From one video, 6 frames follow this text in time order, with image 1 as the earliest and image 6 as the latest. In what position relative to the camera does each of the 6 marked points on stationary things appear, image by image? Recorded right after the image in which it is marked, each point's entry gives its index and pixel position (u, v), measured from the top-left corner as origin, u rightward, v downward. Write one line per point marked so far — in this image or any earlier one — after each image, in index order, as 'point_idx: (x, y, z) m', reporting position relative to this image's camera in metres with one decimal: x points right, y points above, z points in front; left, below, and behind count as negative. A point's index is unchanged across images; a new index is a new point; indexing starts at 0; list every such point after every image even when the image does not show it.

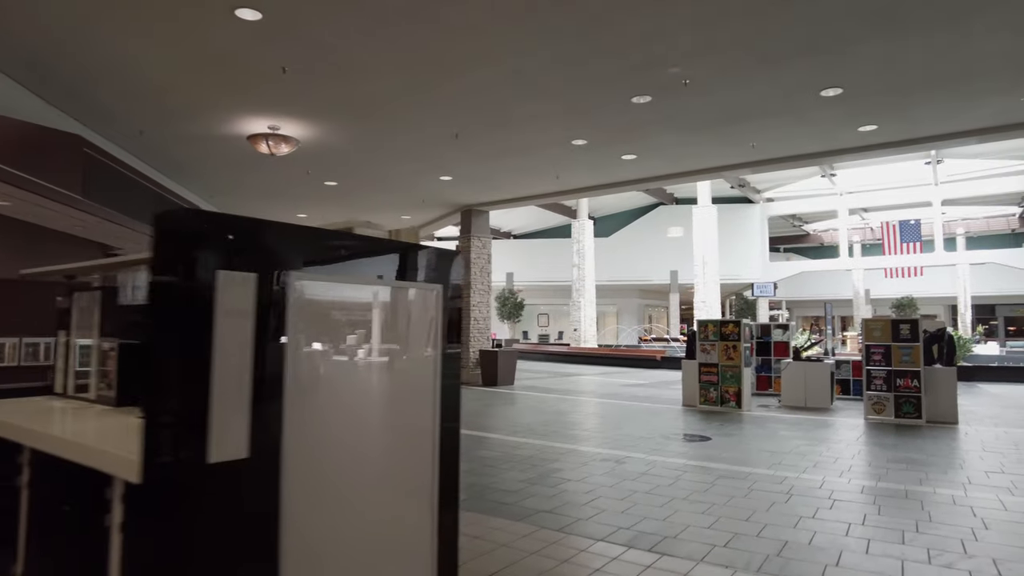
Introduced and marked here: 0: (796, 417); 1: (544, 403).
0: (+3.5, -1.6, +7.9) m
1: (+0.5, -1.8, +10.1) m
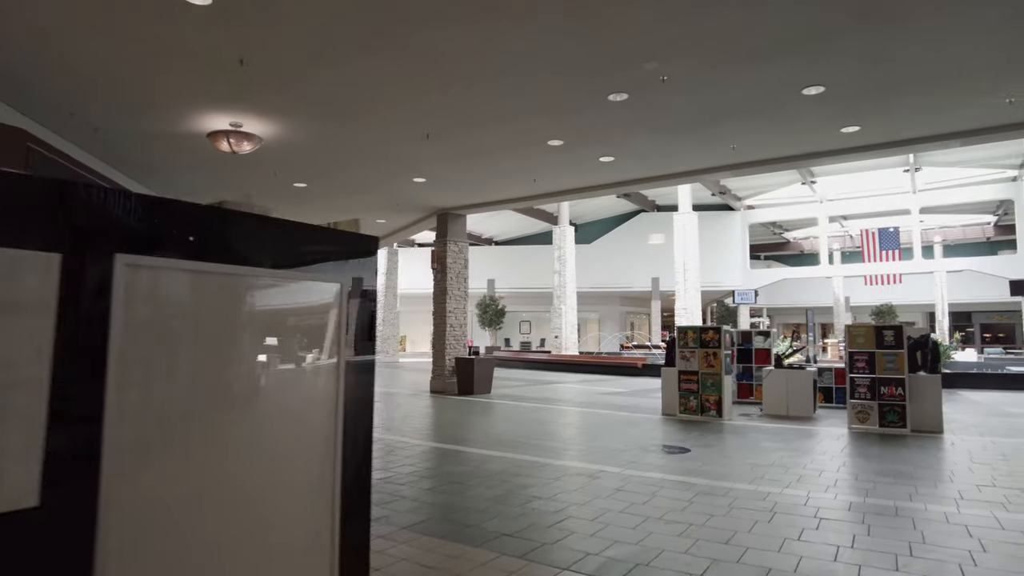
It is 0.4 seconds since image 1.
0: (+3.1, -1.7, +7.7) m
1: (+0.1, -1.9, +9.7) m
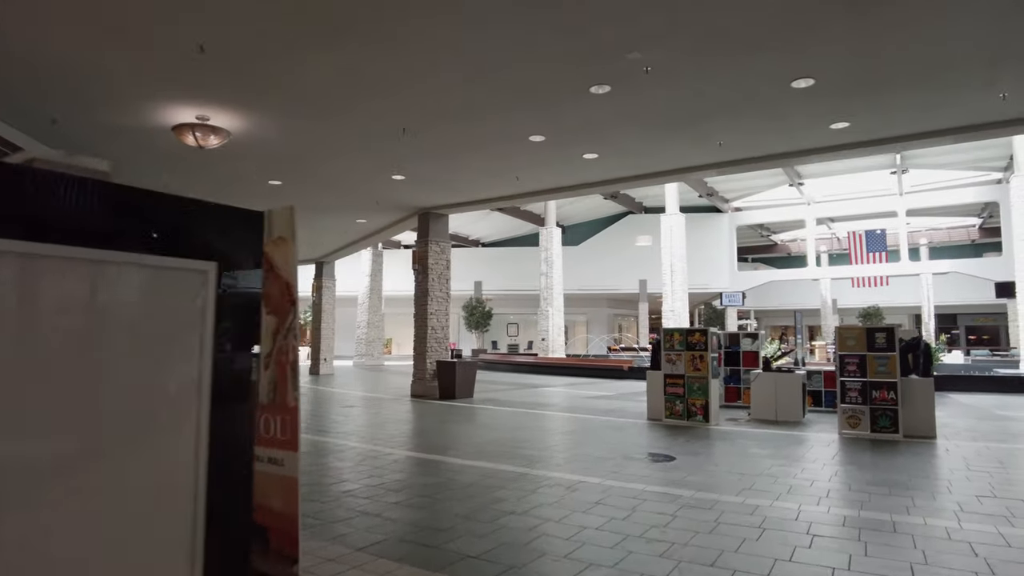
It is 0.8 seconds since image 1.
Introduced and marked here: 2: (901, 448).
0: (+2.9, -1.7, +7.5) m
1: (-0.1, -1.9, +9.4) m
2: (+3.8, -1.6, +6.3) m
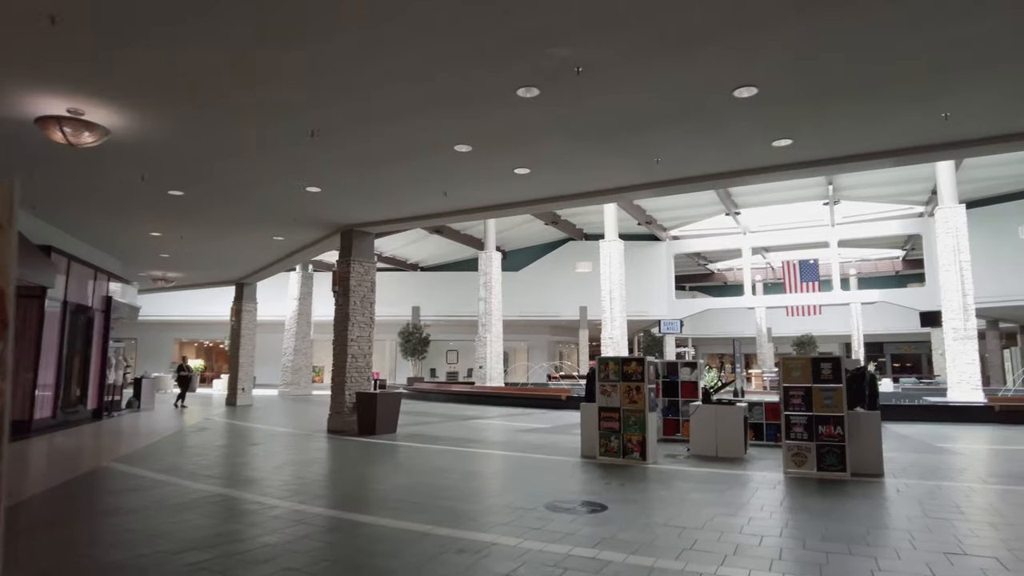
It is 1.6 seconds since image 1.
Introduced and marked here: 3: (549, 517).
0: (+2.1, -1.9, +6.9) m
1: (-1.2, -2.2, +8.6) m
2: (+3.0, -1.8, +5.8) m
3: (+0.3, -1.6, +4.6) m
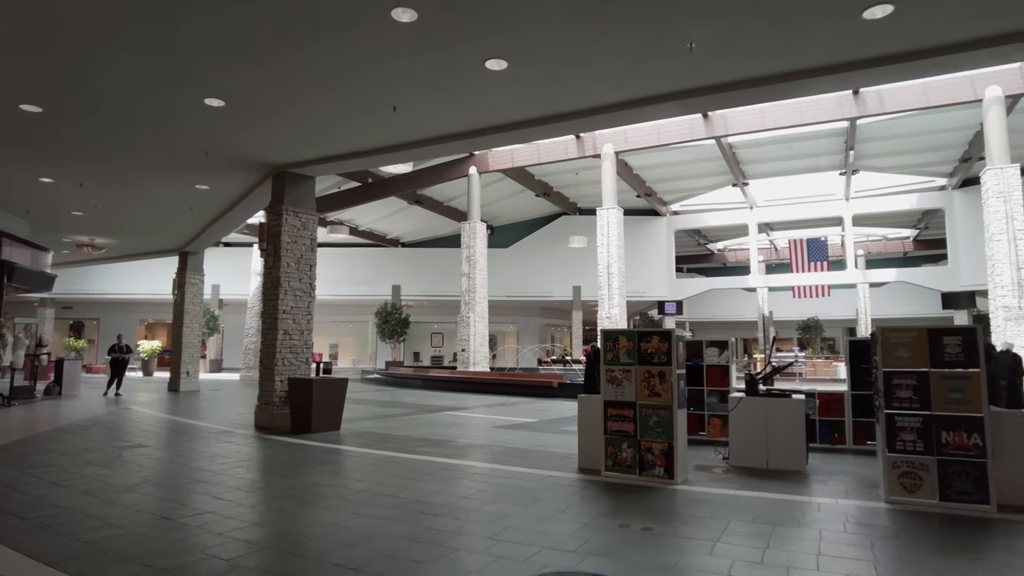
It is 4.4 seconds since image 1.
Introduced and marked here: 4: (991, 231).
0: (+1.8, -1.5, +4.7) m
1: (-1.4, -1.7, +6.4) m
2: (+2.8, -1.4, +3.7) m
3: (0.0, -1.2, +2.4) m
4: (+10.8, +1.3, +14.7) m
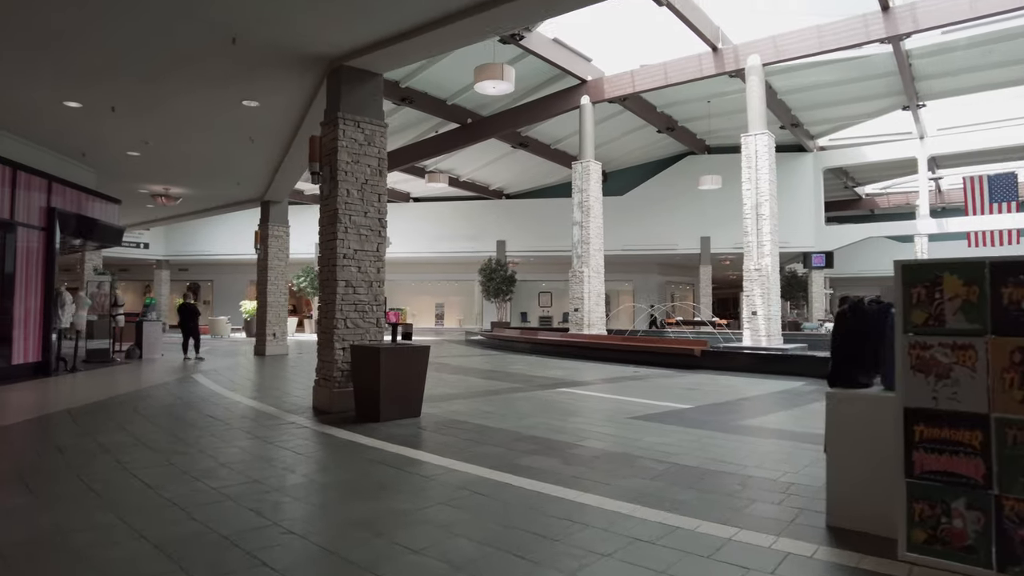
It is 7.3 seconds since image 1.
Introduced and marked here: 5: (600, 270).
0: (+2.5, -1.1, +1.9) m
1: (-0.4, -1.2, +4.1) m
2: (+3.3, -1.0, +0.7) m
3: (+0.4, -1.0, -0.1) m
4: (+13.0, +2.4, +10.1) m
5: (+2.6, +0.5, +18.9) m
